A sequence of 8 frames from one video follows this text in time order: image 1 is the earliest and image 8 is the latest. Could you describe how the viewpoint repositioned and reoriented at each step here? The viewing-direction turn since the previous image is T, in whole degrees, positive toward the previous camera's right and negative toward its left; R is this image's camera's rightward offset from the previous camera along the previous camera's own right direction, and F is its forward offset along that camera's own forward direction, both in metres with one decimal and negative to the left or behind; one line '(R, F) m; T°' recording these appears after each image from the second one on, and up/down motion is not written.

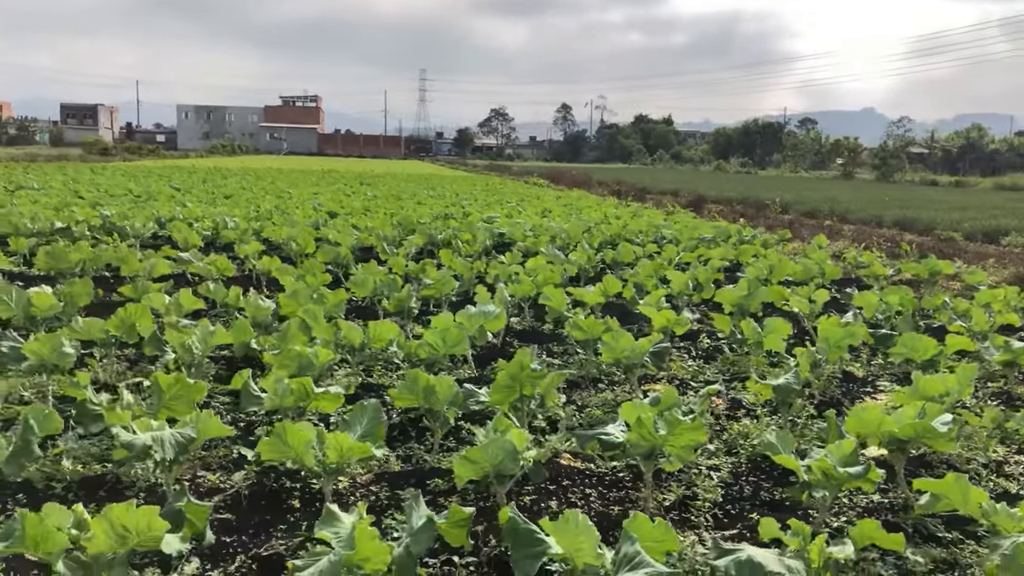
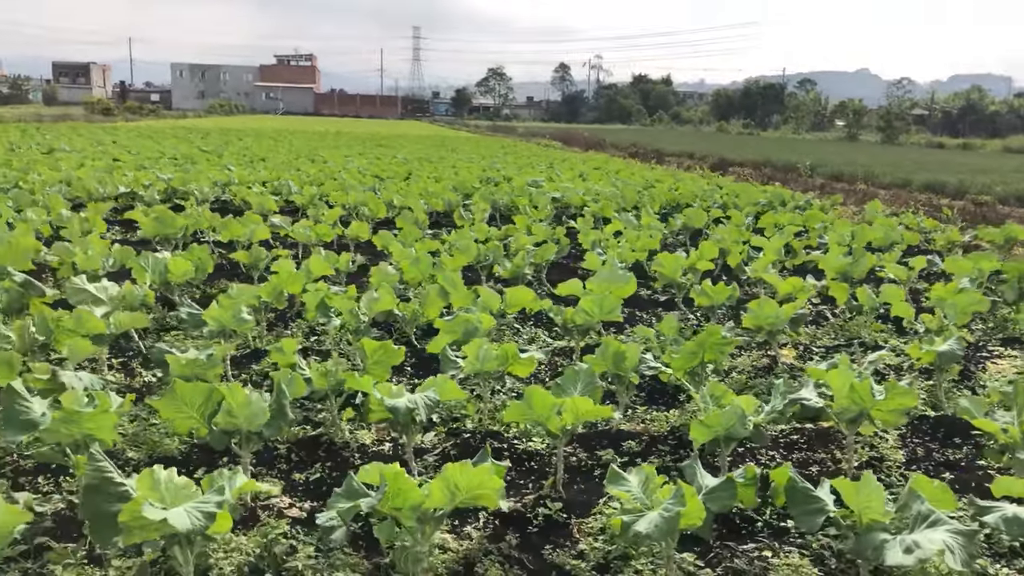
(-0.8, -0.1) m; 0°
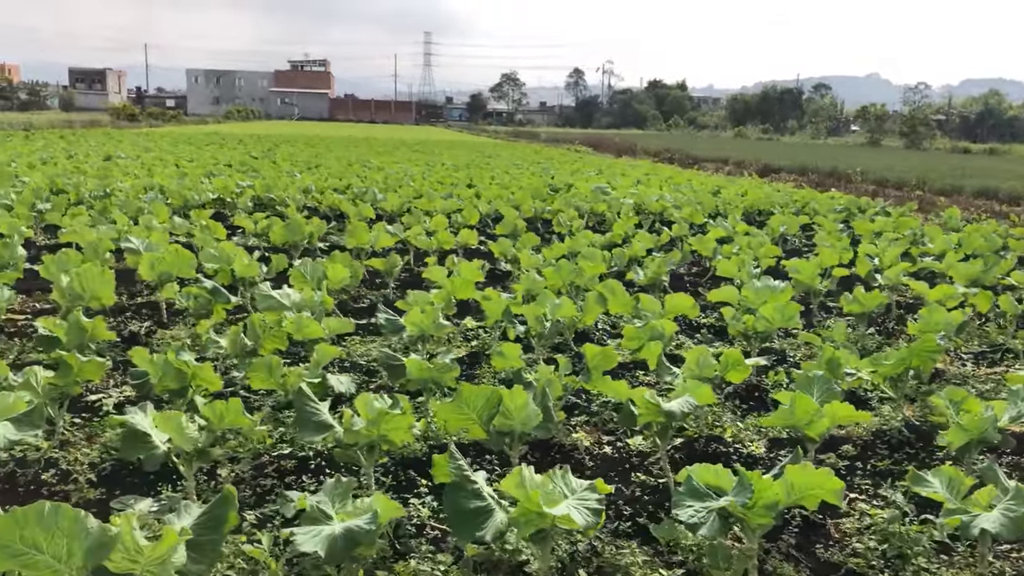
(-0.9, -0.1) m; -1°
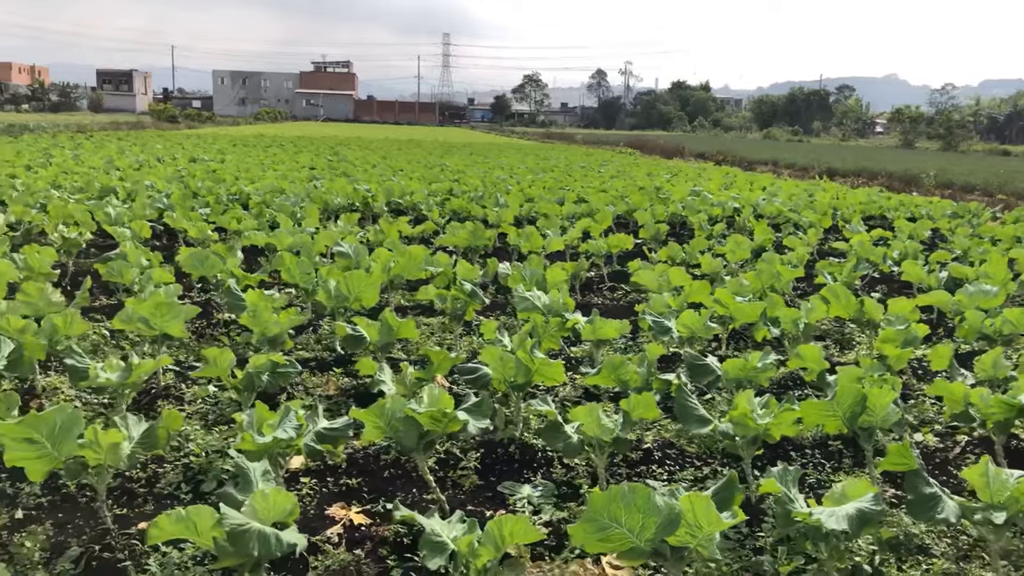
(-1.3, -0.2) m; -1°
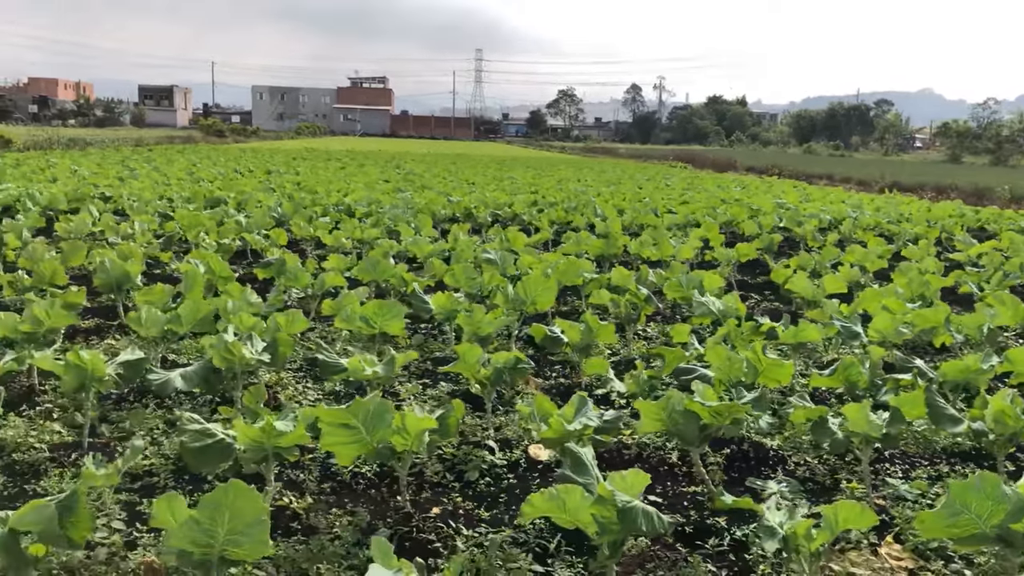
(-0.8, -0.1) m; -2°
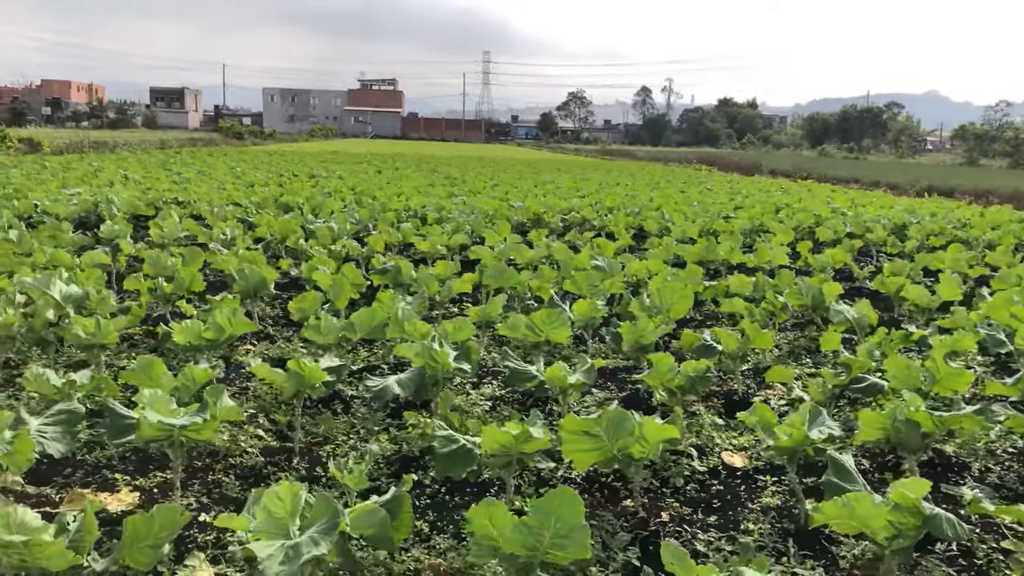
(-0.8, -0.1) m; 0°
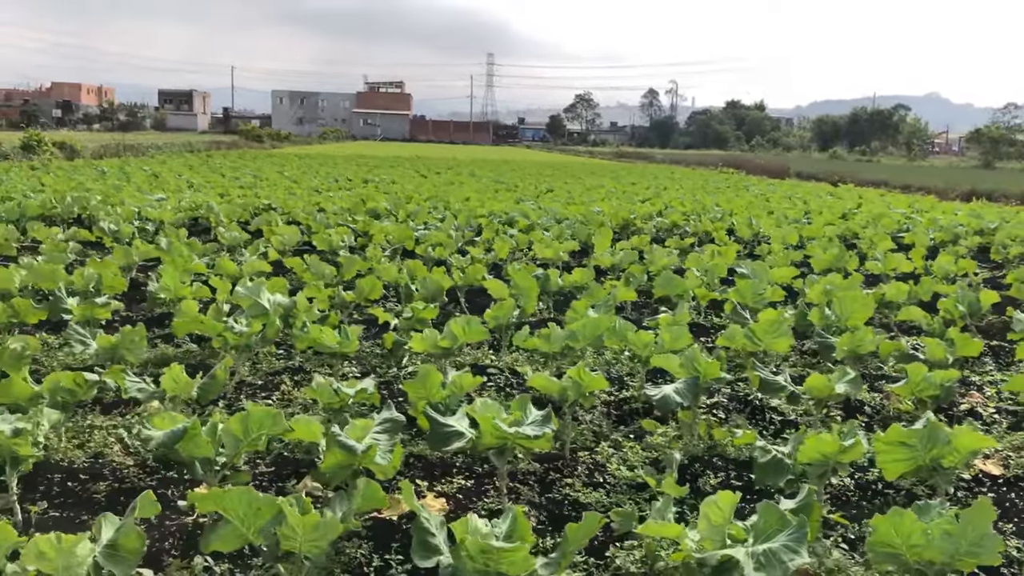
(-1.1, -0.1) m; 0°
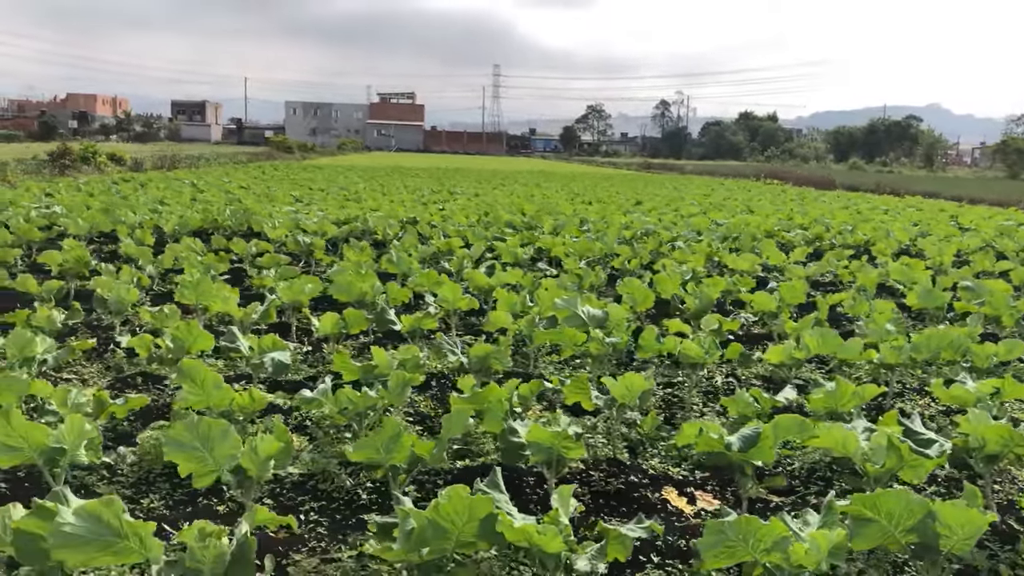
(-1.7, -0.2) m; 0°
